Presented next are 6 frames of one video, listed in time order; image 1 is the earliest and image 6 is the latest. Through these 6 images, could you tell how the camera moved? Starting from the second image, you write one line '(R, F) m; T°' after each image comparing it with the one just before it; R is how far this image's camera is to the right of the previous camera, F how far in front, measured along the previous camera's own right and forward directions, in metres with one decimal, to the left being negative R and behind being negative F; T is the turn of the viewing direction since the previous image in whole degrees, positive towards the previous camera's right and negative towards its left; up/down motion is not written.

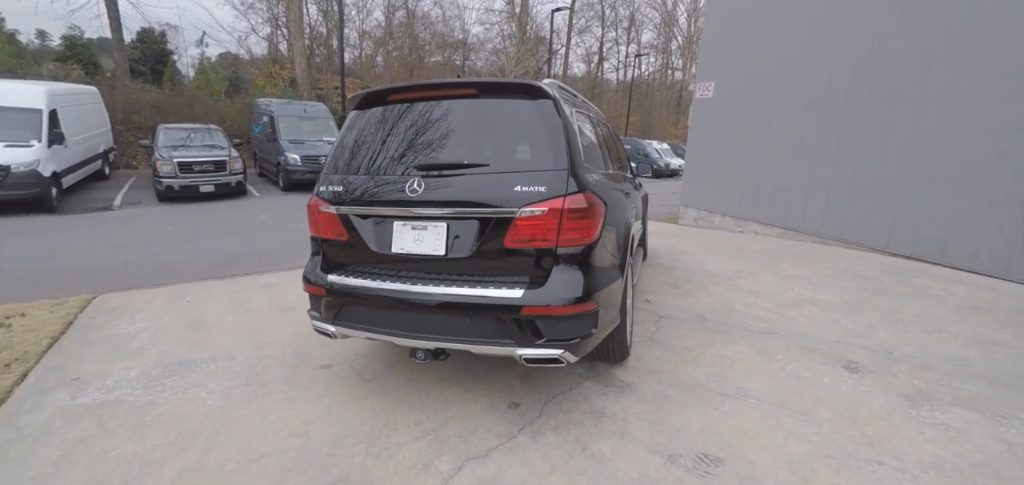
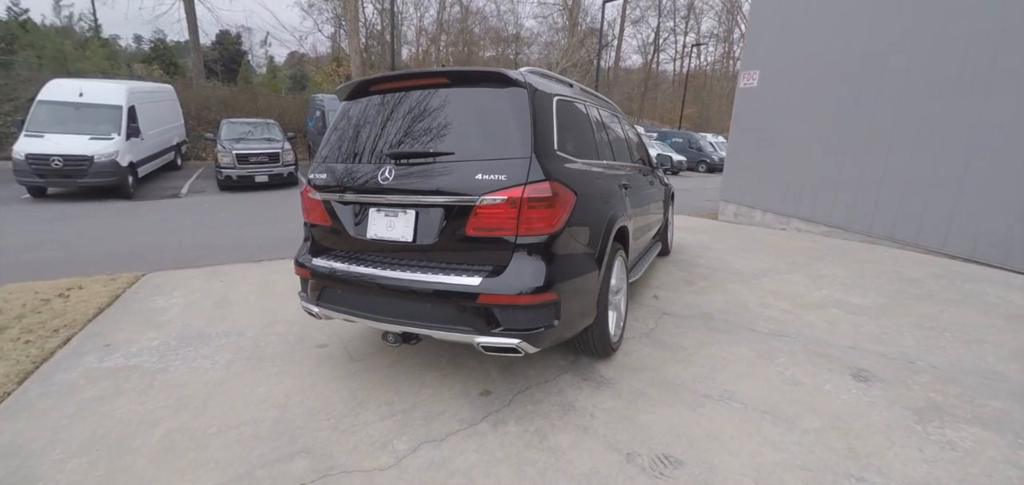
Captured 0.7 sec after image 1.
(+0.5, 0.0) m; -7°
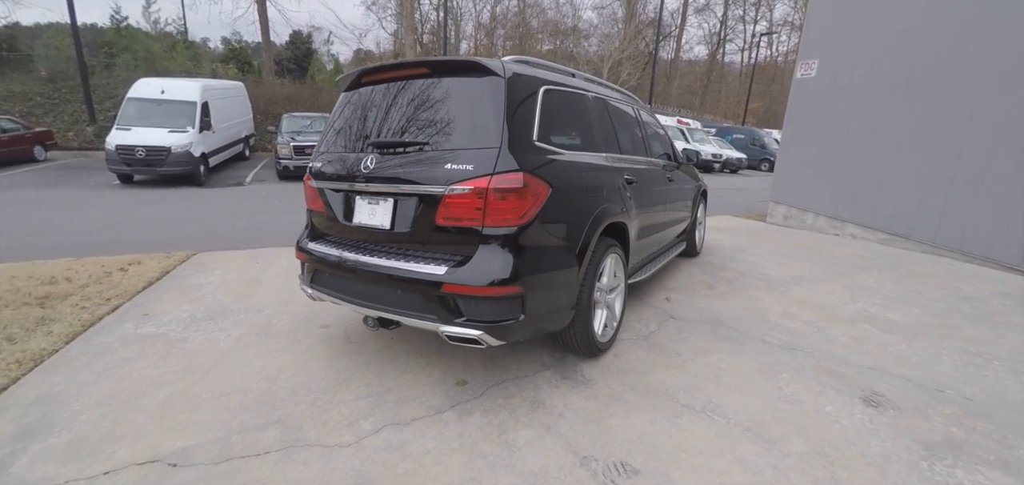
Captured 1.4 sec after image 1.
(+0.5, 0.0) m; -7°
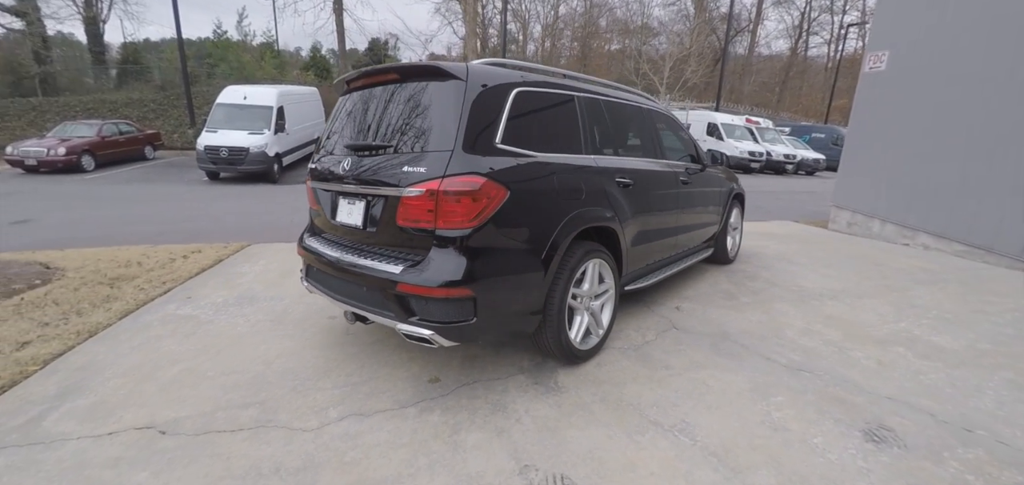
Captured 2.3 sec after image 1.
(+0.6, 0.0) m; -9°
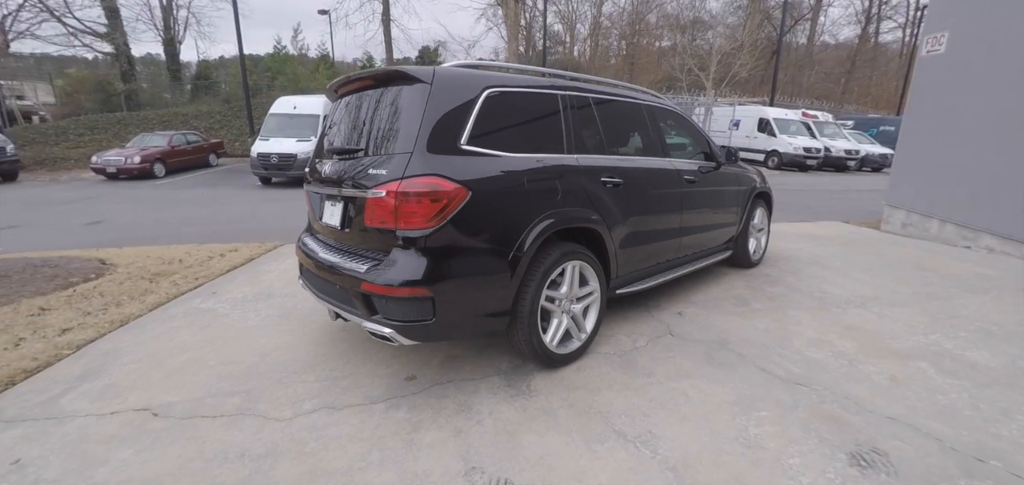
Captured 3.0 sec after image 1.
(+0.5, +0.1) m; -7°
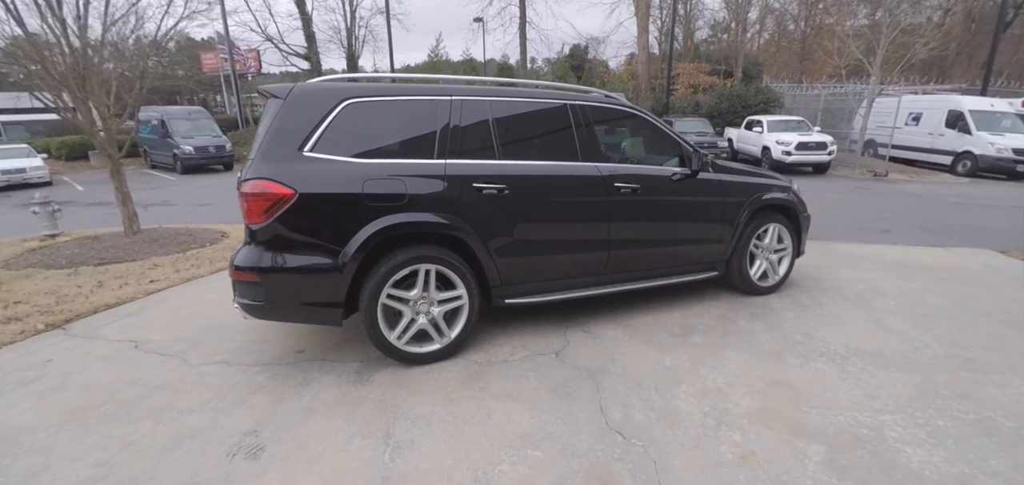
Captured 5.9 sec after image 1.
(+1.9, +0.4) m; -21°
